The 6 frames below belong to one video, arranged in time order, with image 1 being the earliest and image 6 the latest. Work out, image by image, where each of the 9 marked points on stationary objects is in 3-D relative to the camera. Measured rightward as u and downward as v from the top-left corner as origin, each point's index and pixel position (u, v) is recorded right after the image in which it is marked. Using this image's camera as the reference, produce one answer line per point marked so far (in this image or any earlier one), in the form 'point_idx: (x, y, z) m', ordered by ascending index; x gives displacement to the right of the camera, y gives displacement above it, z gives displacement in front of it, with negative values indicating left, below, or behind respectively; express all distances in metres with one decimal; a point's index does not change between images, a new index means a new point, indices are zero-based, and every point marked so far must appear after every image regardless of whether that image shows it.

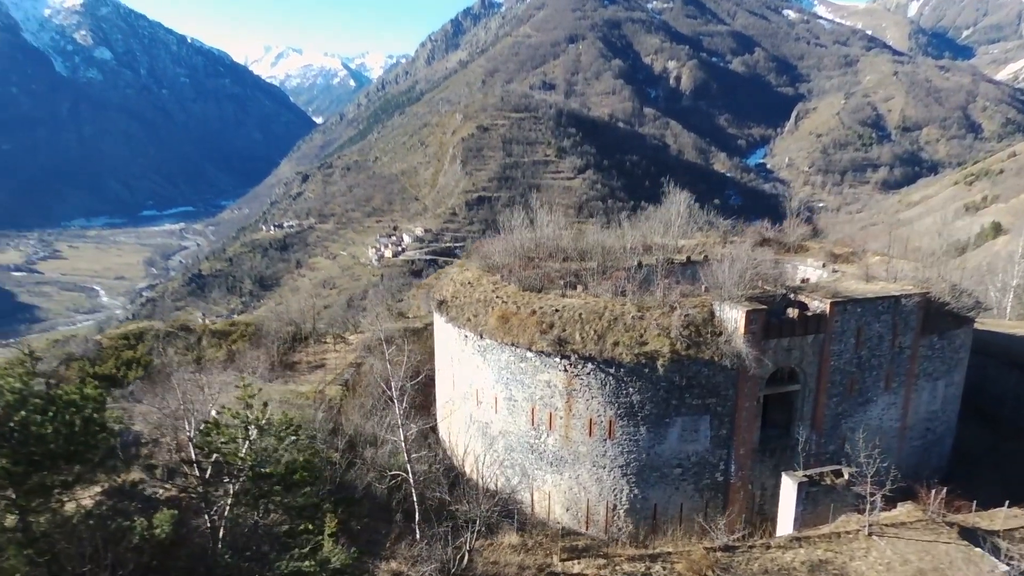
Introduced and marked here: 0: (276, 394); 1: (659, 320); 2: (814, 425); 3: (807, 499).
0: (-7.3, -3.2, +19.1) m
1: (+3.8, -0.9, +16.3) m
2: (+8.4, -3.8, +17.1) m
3: (+7.2, -5.2, +15.3) m
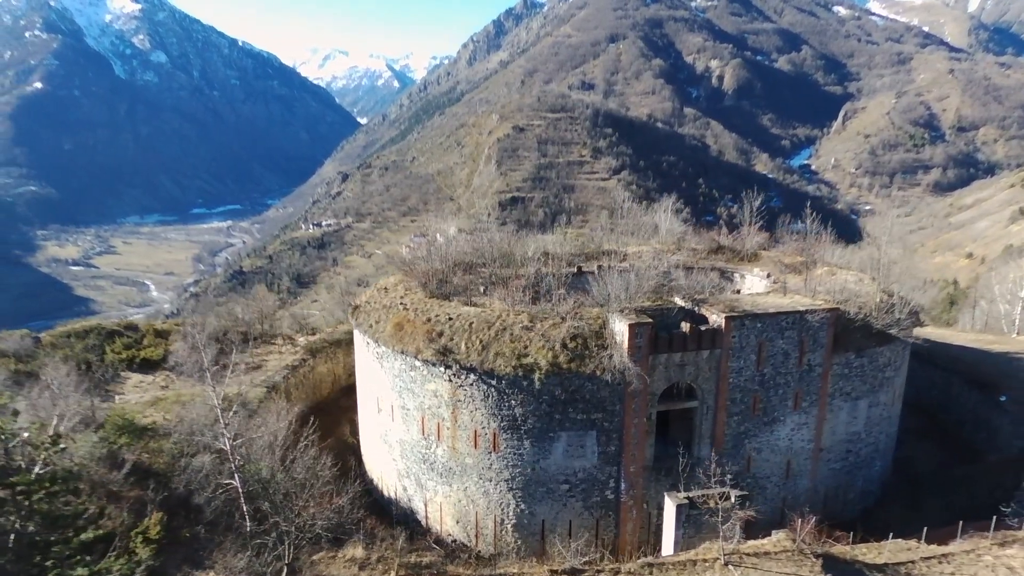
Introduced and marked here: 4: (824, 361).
0: (-10.2, -3.3, +19.4) m
1: (+0.9, -1.1, +15.9) m
2: (+5.4, -4.1, +16.4) m
3: (+4.1, -5.5, +14.6) m
4: (+8.3, -2.0, +16.7) m
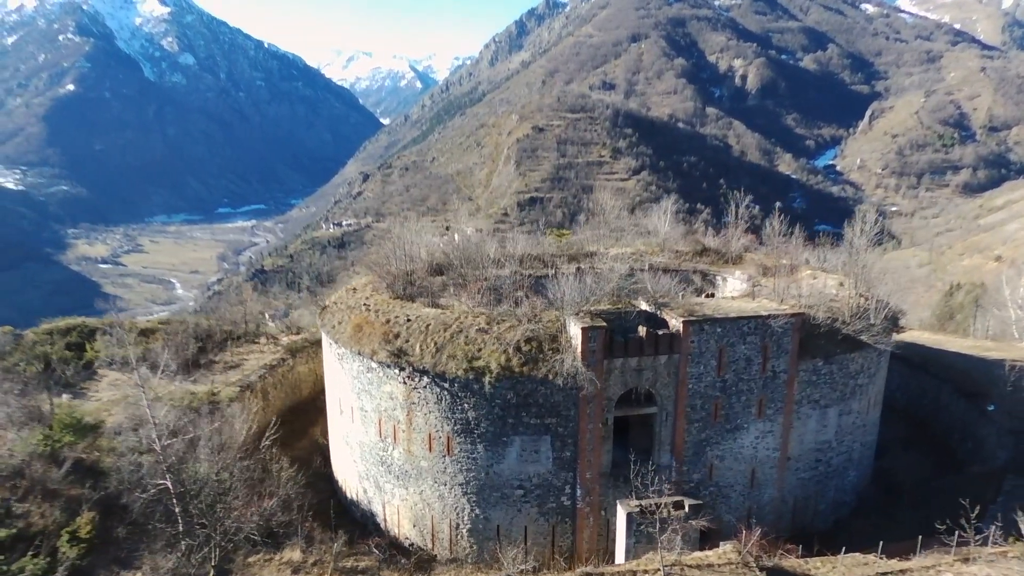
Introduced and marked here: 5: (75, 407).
0: (-11.2, -3.3, +19.6) m
1: (-0.3, -1.2, +15.7) m
2: (+4.2, -4.2, +16.0) m
3: (+2.9, -5.6, +14.3) m
4: (+7.2, -2.1, +16.2) m
5: (-12.2, -3.3, +17.7) m
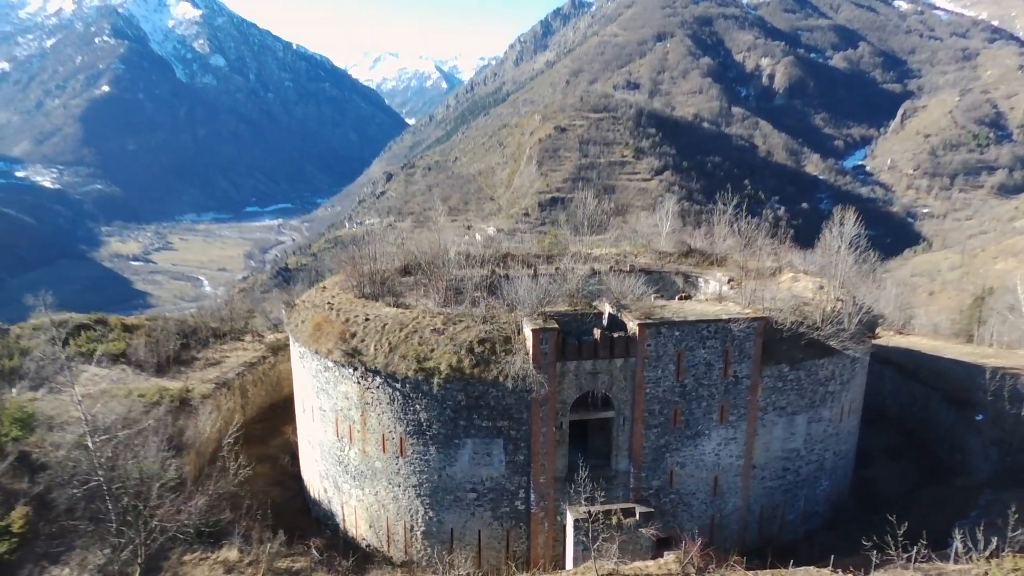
0: (-12.2, -3.2, +19.8) m
1: (-1.5, -1.2, +15.5) m
2: (+3.0, -4.2, +15.6) m
3: (+1.6, -5.6, +14.0) m
4: (+6.1, -2.2, +15.7) m
5: (-13.3, -3.2, +18.0) m
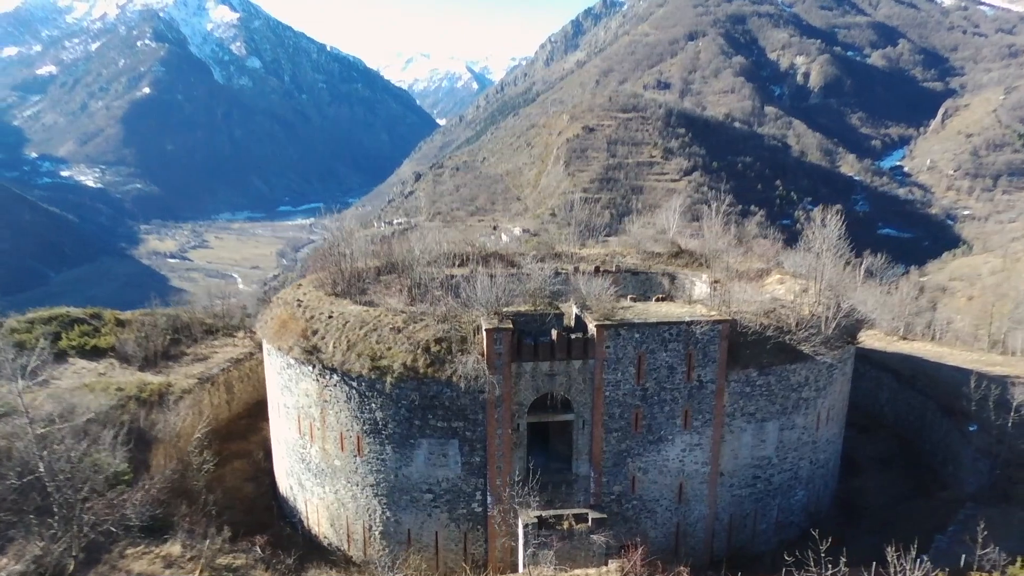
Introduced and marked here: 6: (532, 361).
0: (-13.1, -3.1, +20.1) m
1: (-2.5, -1.2, +15.3) m
2: (+2.0, -4.2, +15.3) m
3: (+0.5, -5.6, +13.7) m
4: (+5.0, -2.2, +15.2) m
5: (-14.2, -3.0, +18.4) m
6: (+0.5, -1.7, +14.7) m
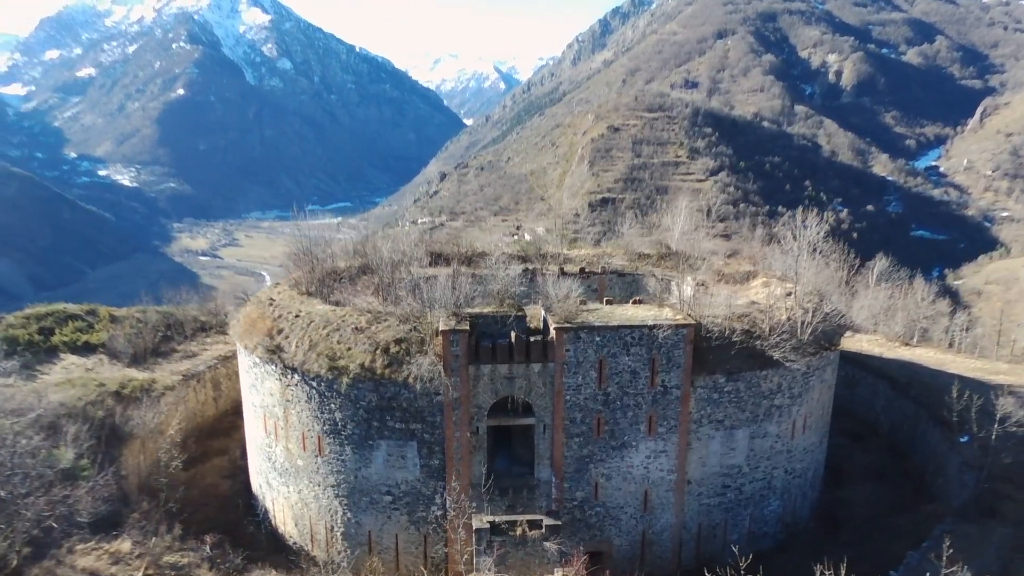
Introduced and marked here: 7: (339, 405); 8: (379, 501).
0: (-13.8, -3.0, +20.4) m
1: (-3.4, -1.2, +15.2) m
2: (+1.0, -4.3, +15.0) m
3: (-0.6, -5.6, +13.5) m
4: (+4.0, -2.3, +14.8) m
5: (-15.1, -2.9, +18.7) m
6: (-0.5, -1.8, +14.4) m
7: (-4.2, -2.8, +15.0) m
8: (-3.3, -5.2, +15.3) m
